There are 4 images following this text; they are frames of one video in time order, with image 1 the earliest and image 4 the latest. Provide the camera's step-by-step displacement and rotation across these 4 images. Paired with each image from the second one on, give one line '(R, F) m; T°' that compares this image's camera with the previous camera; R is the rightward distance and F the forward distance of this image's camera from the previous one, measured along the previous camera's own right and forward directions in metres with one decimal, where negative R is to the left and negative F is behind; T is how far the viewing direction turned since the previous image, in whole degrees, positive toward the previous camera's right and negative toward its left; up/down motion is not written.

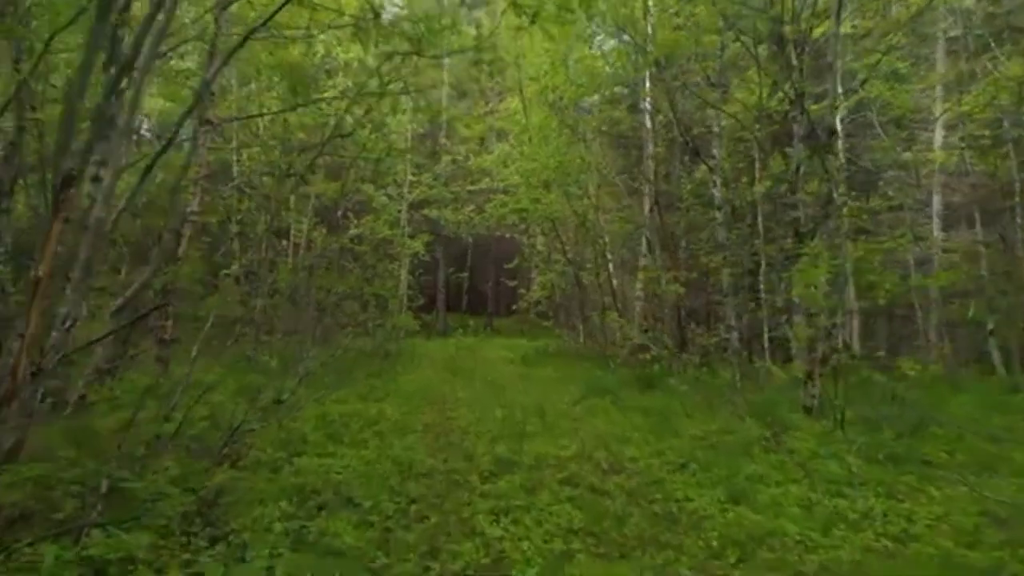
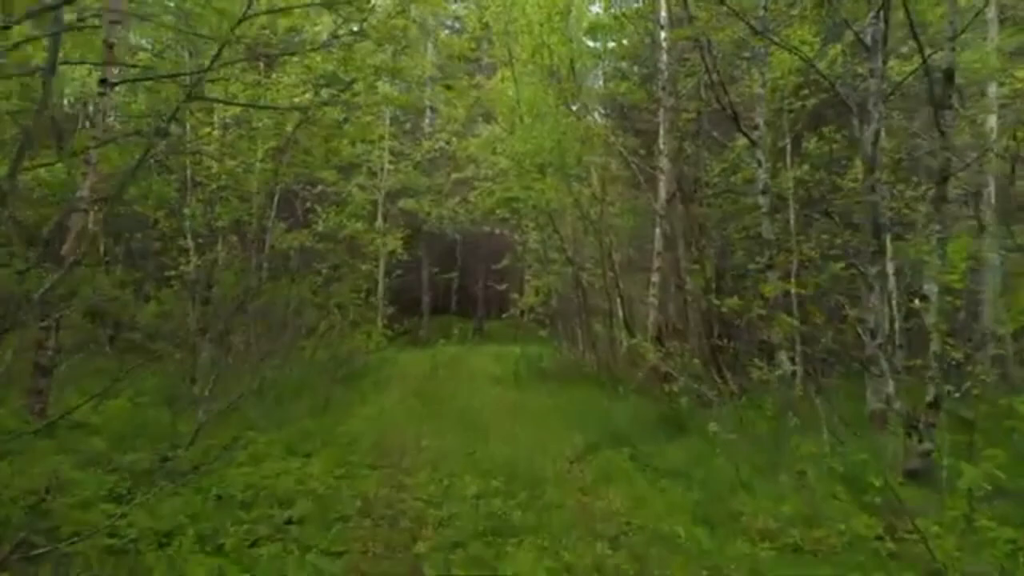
(+0.1, +3.5) m; 0°
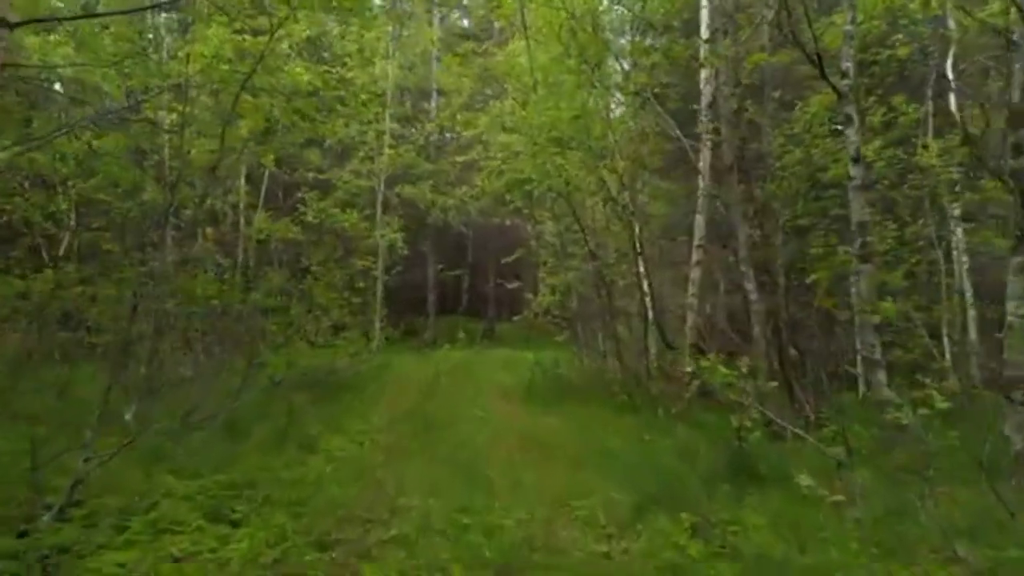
(0.0, +2.8) m; -1°
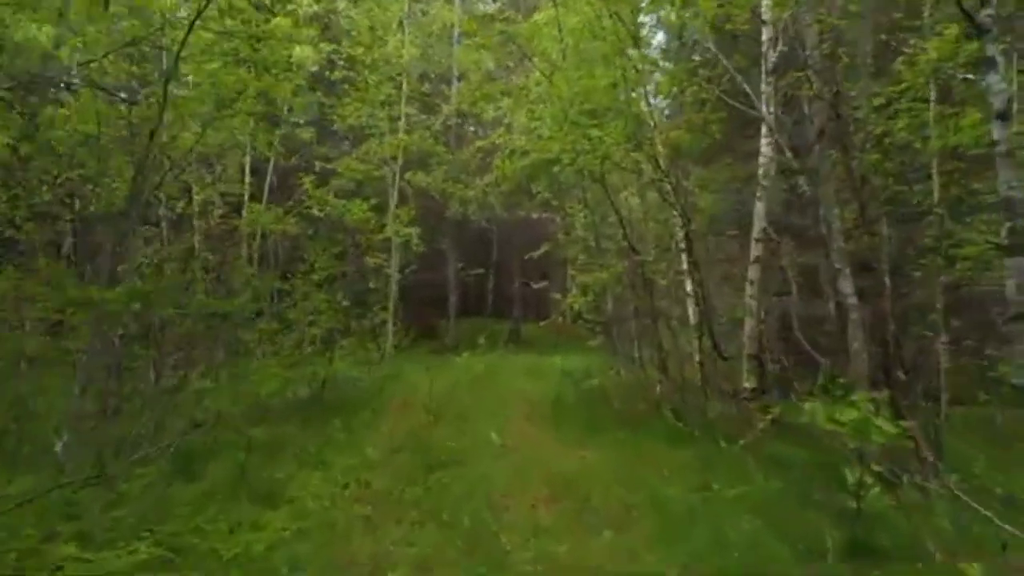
(0.0, +2.2) m; -2°
